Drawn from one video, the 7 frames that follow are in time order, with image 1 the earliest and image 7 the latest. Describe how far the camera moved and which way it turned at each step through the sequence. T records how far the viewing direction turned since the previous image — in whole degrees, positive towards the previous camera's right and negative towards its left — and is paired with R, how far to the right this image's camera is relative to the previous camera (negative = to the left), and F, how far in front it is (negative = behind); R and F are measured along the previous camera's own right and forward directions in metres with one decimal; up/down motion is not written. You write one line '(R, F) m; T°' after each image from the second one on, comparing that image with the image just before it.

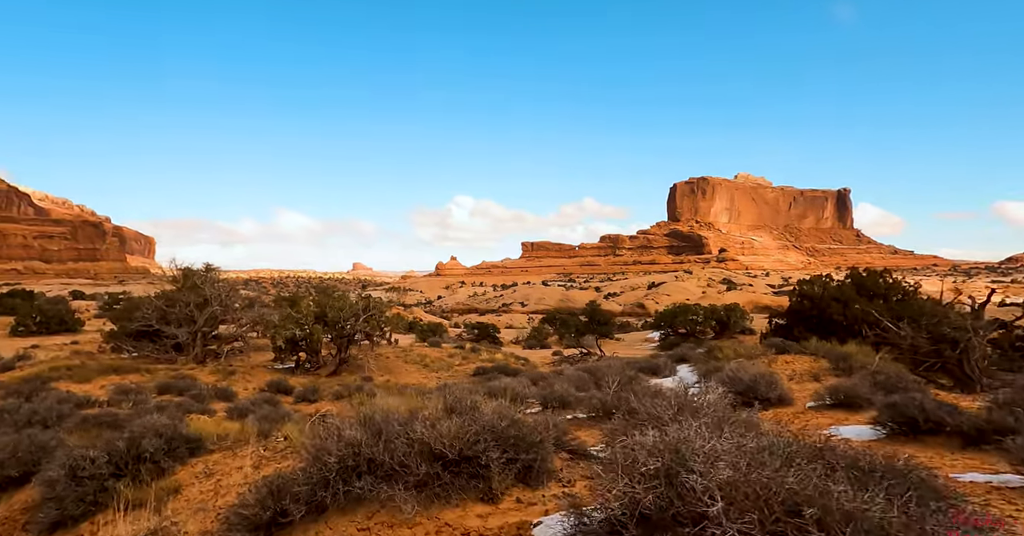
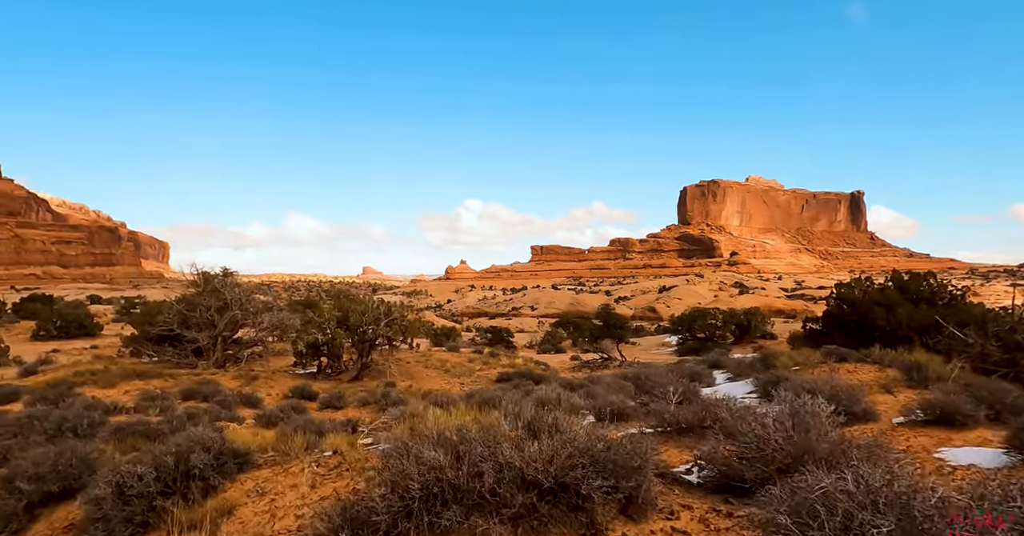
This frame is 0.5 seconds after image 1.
(-0.3, +0.2) m; -1°
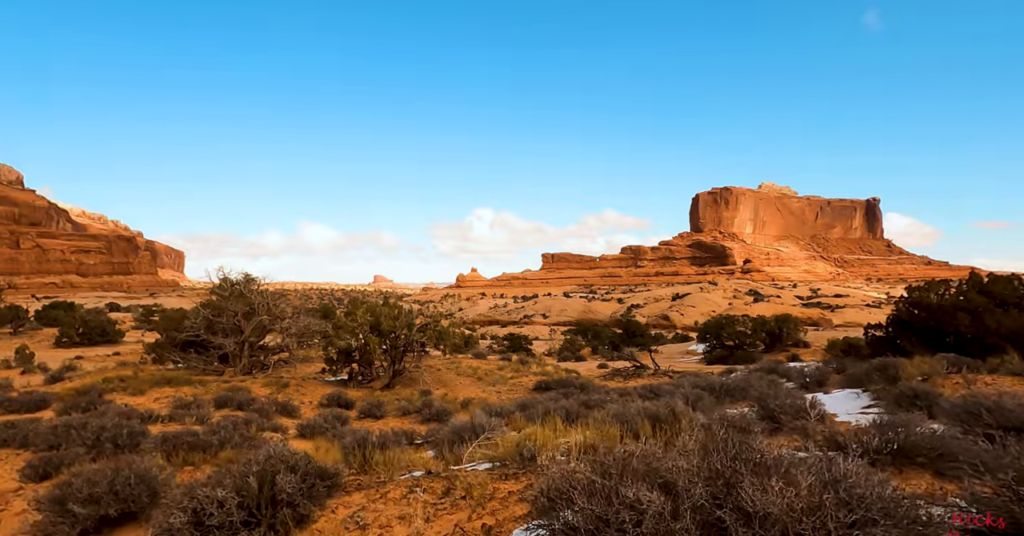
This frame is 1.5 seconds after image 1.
(-0.6, +0.5) m; -1°
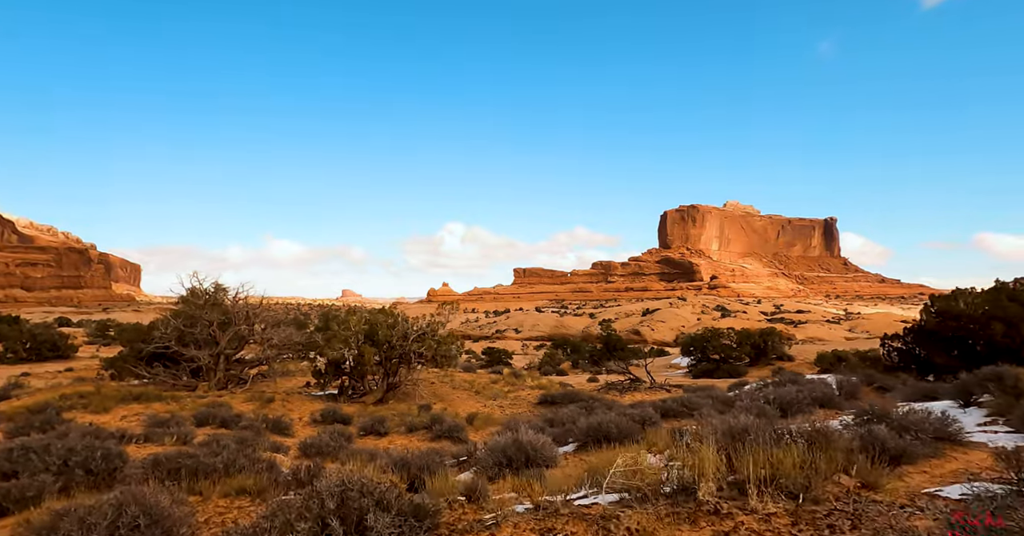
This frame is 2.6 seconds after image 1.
(-0.7, +0.9) m; +2°
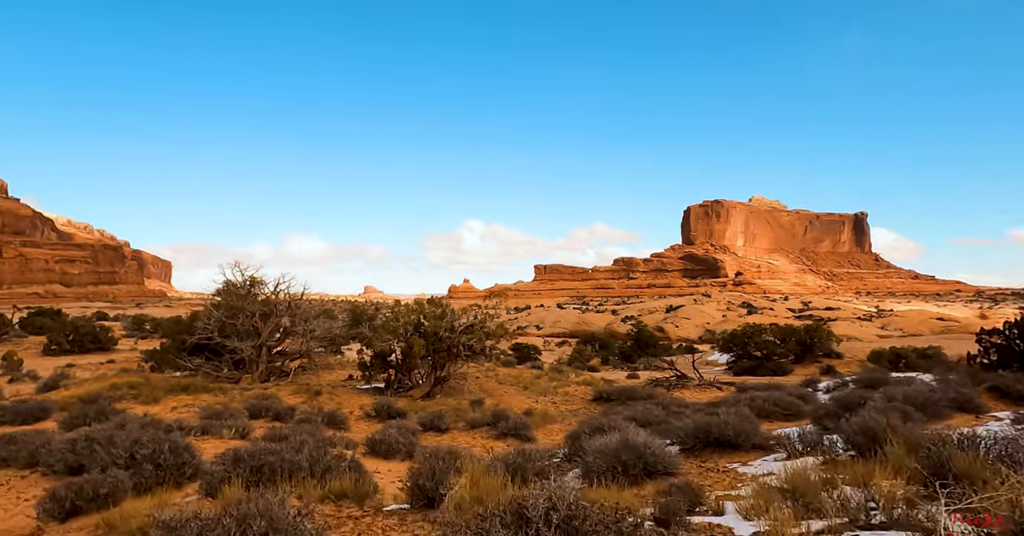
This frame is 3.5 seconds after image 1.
(-0.6, +0.6) m; -2°
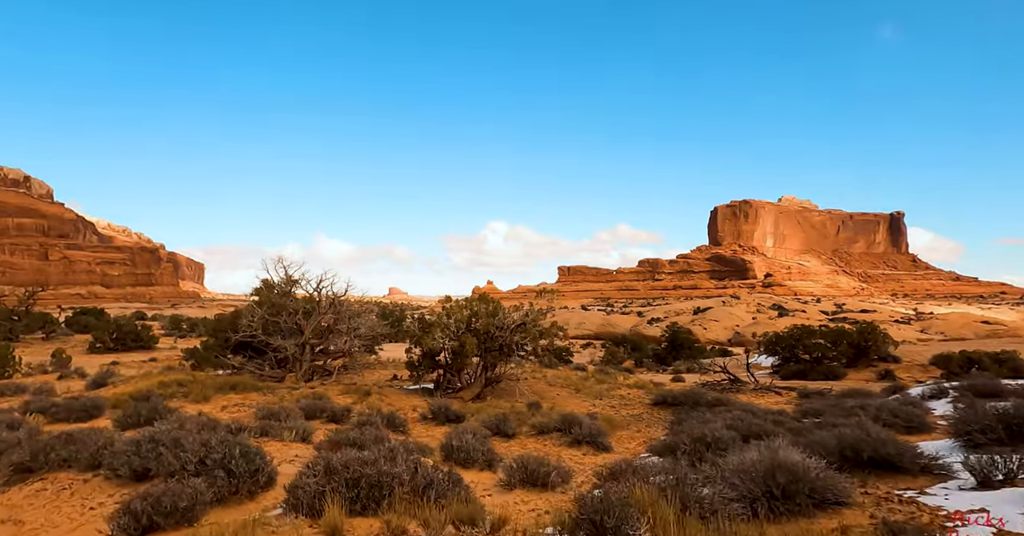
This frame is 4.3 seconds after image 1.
(-0.6, +0.6) m; -3°
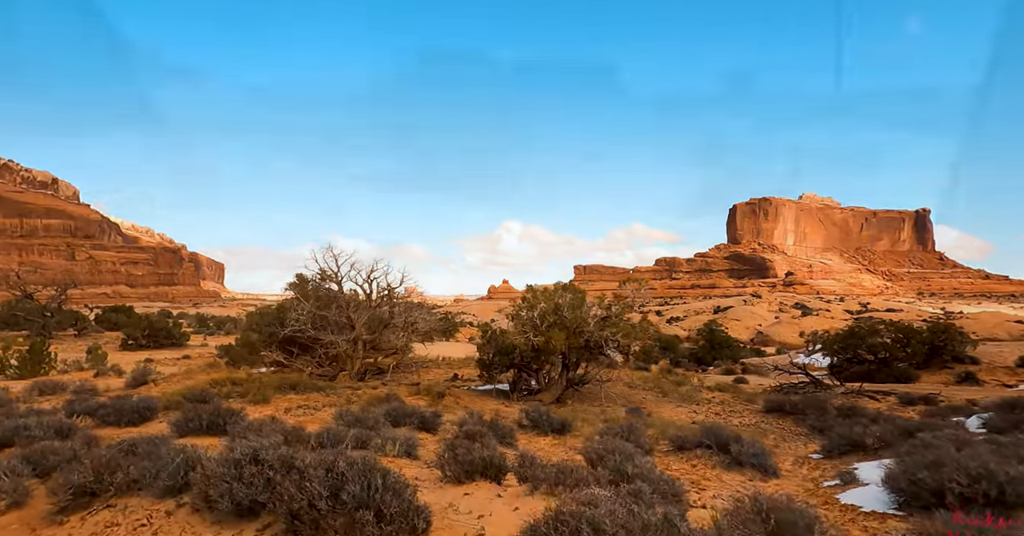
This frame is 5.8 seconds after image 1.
(-1.4, +1.5) m; -2°
